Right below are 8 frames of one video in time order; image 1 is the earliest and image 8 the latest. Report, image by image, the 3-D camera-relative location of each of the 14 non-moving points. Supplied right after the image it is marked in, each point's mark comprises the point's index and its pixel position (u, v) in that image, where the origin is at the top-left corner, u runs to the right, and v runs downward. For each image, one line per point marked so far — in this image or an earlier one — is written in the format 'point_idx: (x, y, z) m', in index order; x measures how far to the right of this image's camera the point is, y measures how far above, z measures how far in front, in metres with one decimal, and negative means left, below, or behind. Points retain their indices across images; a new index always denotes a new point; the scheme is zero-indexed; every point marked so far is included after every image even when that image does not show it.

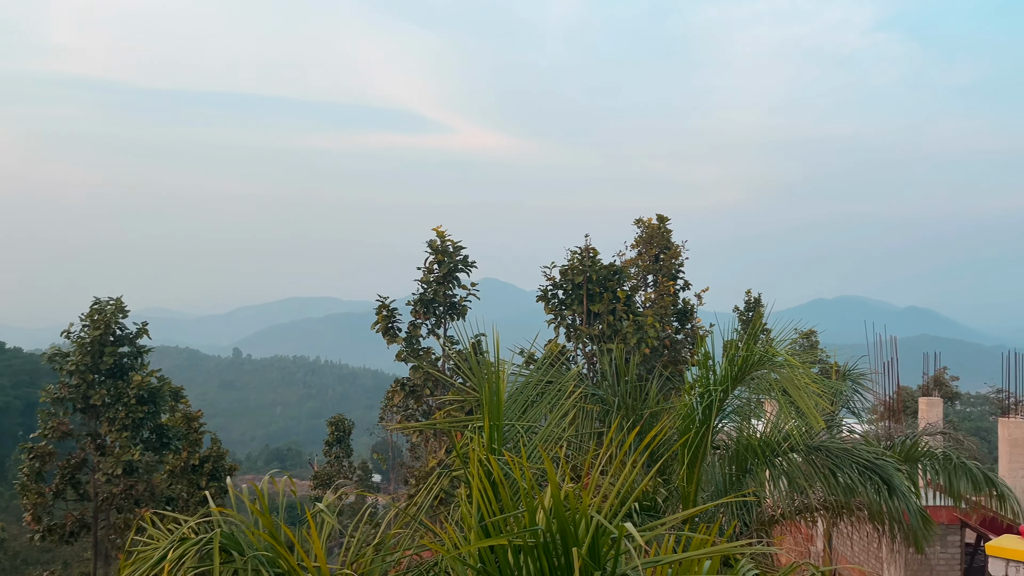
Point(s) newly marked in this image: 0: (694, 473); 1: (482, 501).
0: (+1.5, -1.5, +6.0) m
1: (-0.2, -1.6, +5.2) m
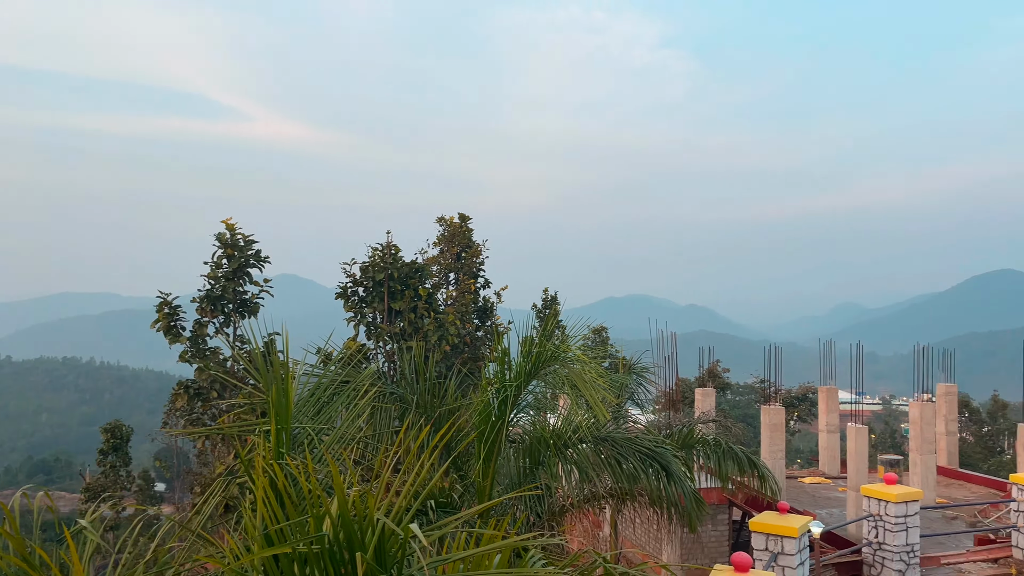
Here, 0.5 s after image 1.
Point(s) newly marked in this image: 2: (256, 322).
0: (-0.2, -1.5, +6.1) m
1: (-1.7, -1.5, +5.0) m
2: (-2.2, -0.3, +6.2) m
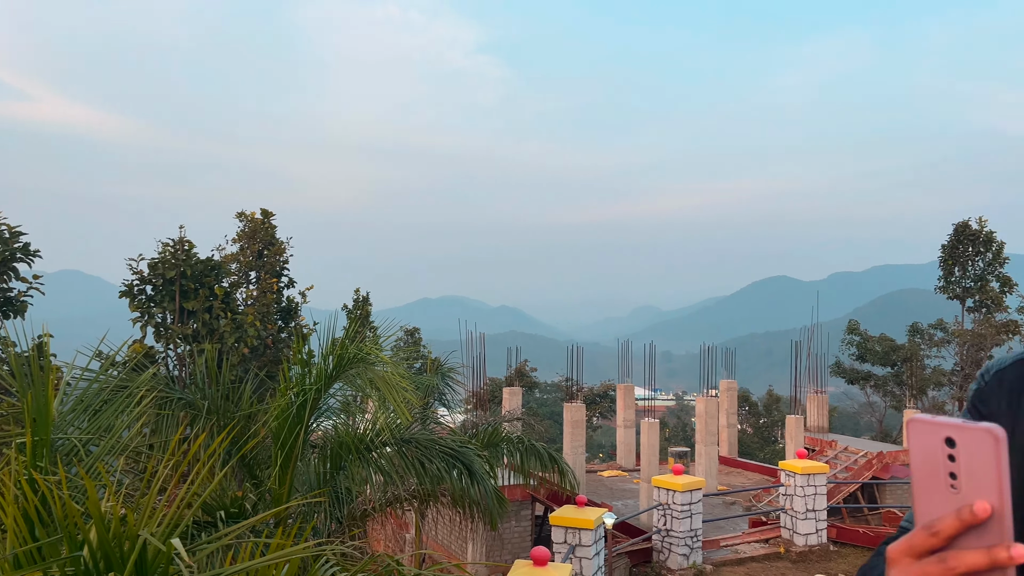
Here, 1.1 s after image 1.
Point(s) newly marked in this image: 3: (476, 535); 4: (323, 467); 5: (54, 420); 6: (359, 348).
0: (-1.9, -1.5, +5.8) m
1: (-3.2, -1.5, +4.5) m
2: (-3.9, -0.3, +5.6) m
3: (-0.3, -2.2, +6.2) m
4: (-1.6, -1.5, +6.1) m
5: (-3.2, -0.9, +4.9) m
6: (-1.3, -0.5, +6.0) m
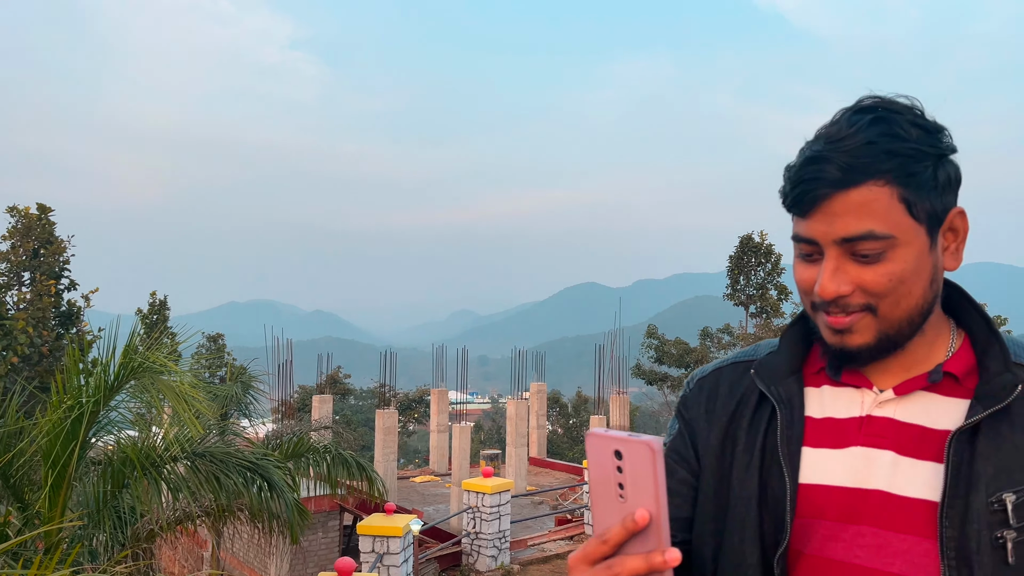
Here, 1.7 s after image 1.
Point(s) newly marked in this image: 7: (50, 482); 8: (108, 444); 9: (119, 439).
0: (-3.4, -1.6, +5.4) m
1: (-4.5, -1.6, +3.8) m
2: (-5.3, -0.3, +4.7) m
3: (-2.0, -2.2, +6.0) m
4: (-3.2, -1.6, +5.6) m
5: (-4.6, -1.0, +4.2) m
6: (-2.9, -0.5, +5.6) m
7: (-3.5, -1.5, +5.3) m
8: (-3.2, -1.3, +5.7) m
9: (-3.1, -1.2, +5.6) m
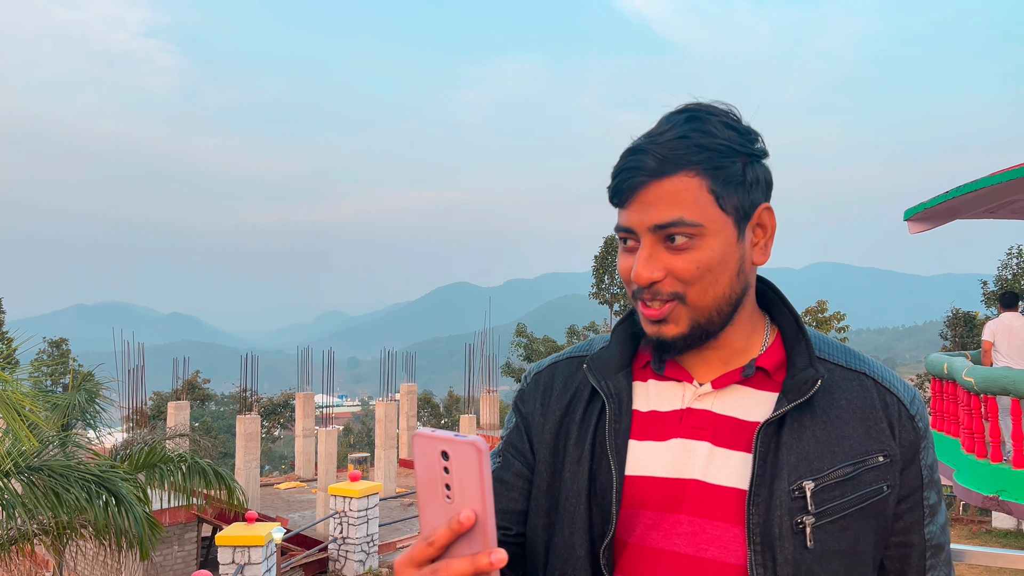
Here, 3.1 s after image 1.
0: (-4.4, -1.6, +4.8) m
1: (-5.2, -1.6, +3.1) m
2: (-6.2, -0.3, +3.9) m
3: (-3.1, -2.2, +5.6) m
4: (-4.2, -1.6, +5.1) m
5: (-5.4, -1.0, +3.5) m
6: (-3.9, -0.5, +5.1) m
7: (-4.5, -1.5, +4.7) m
8: (-4.3, -1.3, +5.2) m
9: (-4.1, -1.2, +5.1) m
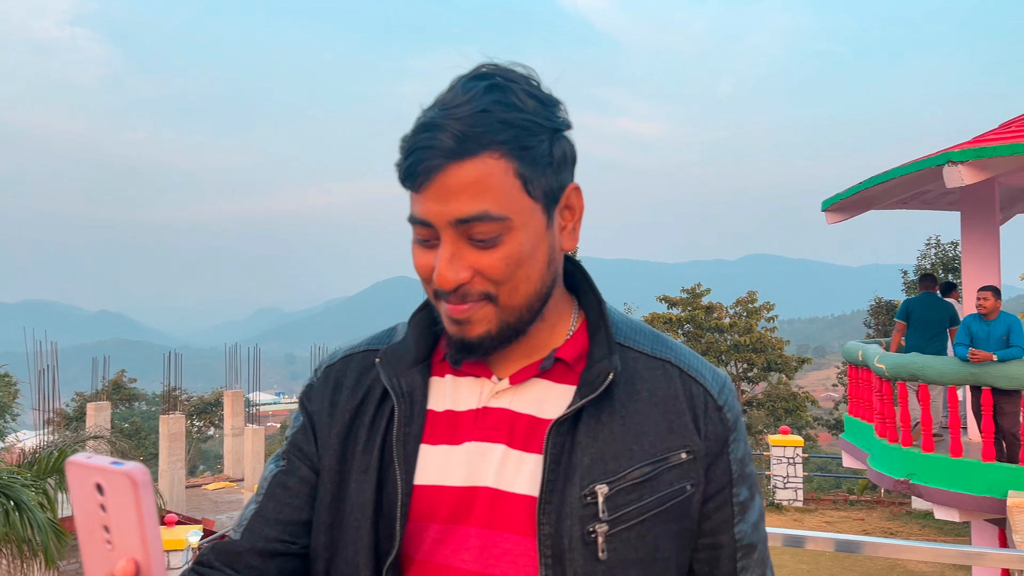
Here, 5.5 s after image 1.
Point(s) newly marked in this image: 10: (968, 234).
0: (-5.0, -1.6, +4.7) m
1: (-5.9, -1.6, +3.0) m
2: (-6.8, -0.4, +3.8) m
3: (-3.7, -2.2, +5.5) m
4: (-4.9, -1.6, +5.0) m
5: (-6.0, -1.0, +3.4) m
6: (-4.6, -0.6, +5.0) m
7: (-5.1, -1.5, +4.7) m
8: (-4.9, -1.3, +5.1) m
9: (-4.7, -1.2, +5.0) m
10: (+4.6, +0.6, +7.3) m
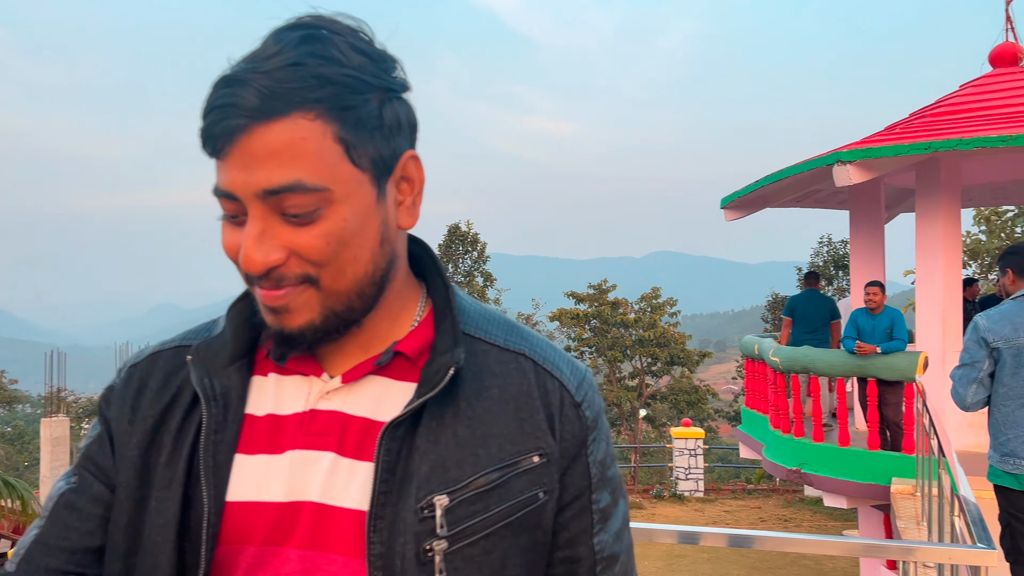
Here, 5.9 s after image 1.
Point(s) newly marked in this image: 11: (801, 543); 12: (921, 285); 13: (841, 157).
0: (-5.6, -1.6, +4.0) m
1: (-6.3, -1.6, +2.3) m
2: (-7.4, -0.3, +3.0) m
3: (-4.4, -2.2, +5.0) m
4: (-5.5, -1.5, +4.4) m
5: (-6.5, -1.0, +2.6) m
6: (-5.2, -0.5, +4.4) m
7: (-5.7, -1.5, +4.0) m
8: (-5.6, -1.2, +4.4) m
9: (-5.4, -1.2, +4.4) m
10: (+3.7, +0.6, +7.7) m
11: (+0.9, -0.8, +2.4) m
12: (+3.8, 0.0, +6.5) m
13: (+2.4, +1.0, +5.3) m
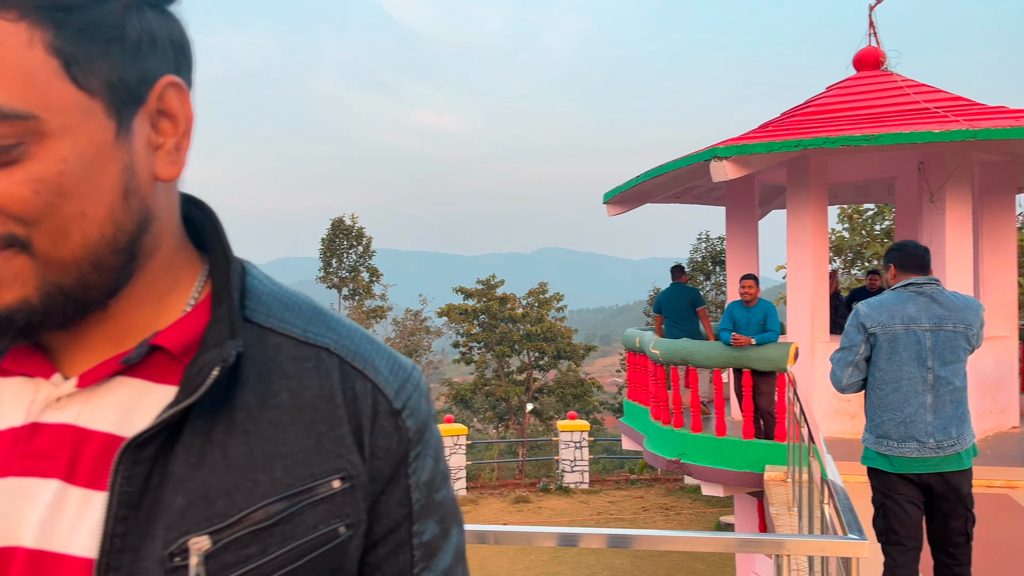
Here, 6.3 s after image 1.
0: (-6.2, -1.5, +3.0) m
1: (-6.6, -1.6, +1.1) m
2: (-7.8, -0.3, +1.6) m
3: (-5.1, -2.1, +4.1) m
4: (-6.2, -1.5, +3.3) m
5: (-6.9, -1.0, +1.4) m
6: (-5.9, -0.5, +3.4) m
7: (-6.3, -1.4, +2.9) m
8: (-6.2, -1.2, +3.4) m
9: (-6.0, -1.1, +3.3) m
10: (+2.5, +0.7, +8.0) m
11: (+0.5, -0.8, +2.3) m
12: (+2.7, +0.1, +6.9) m
13: (+1.6, +1.0, +5.4) m
